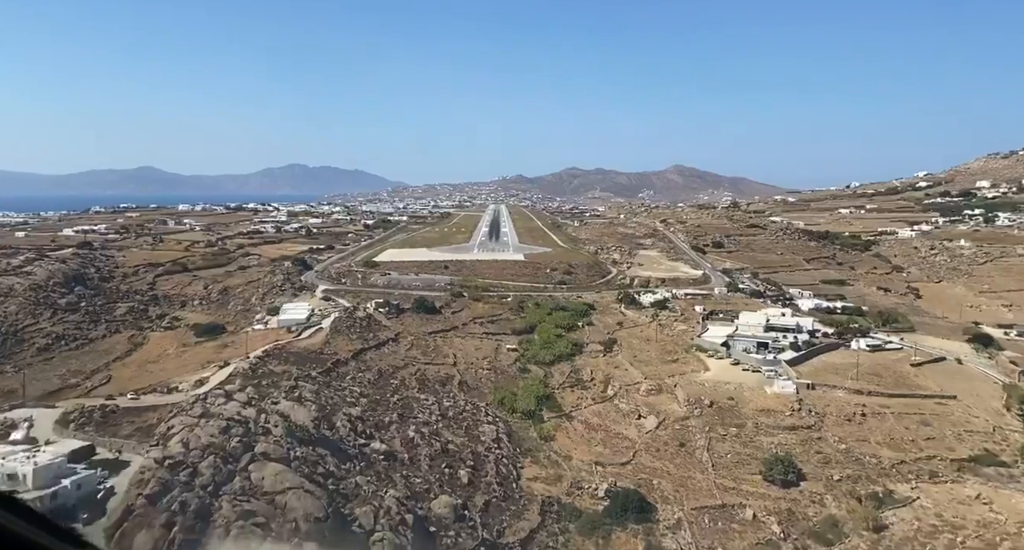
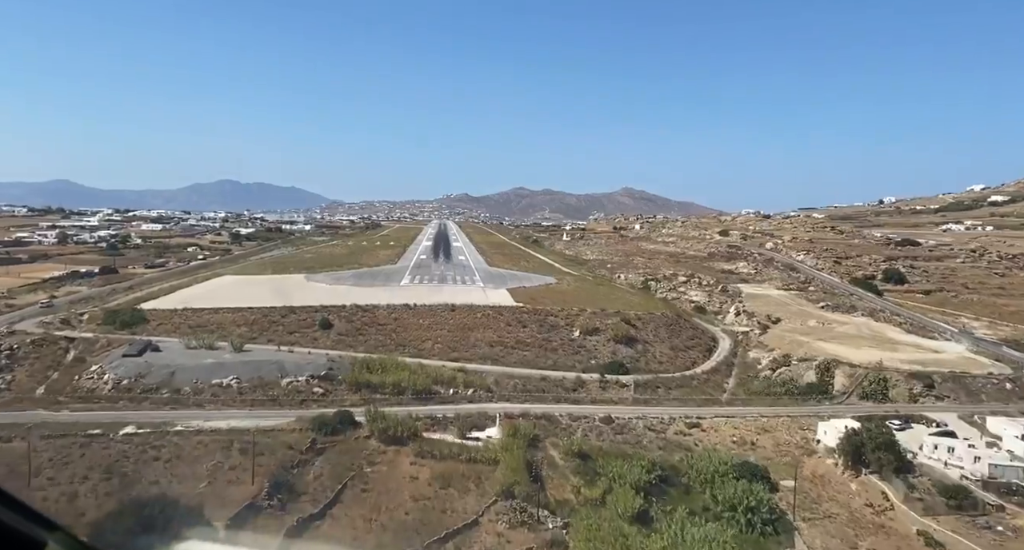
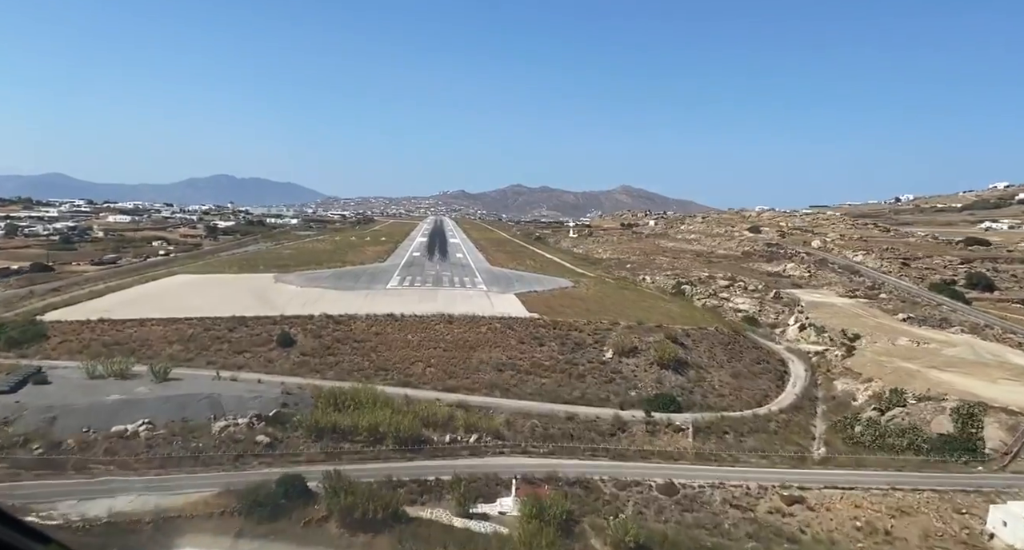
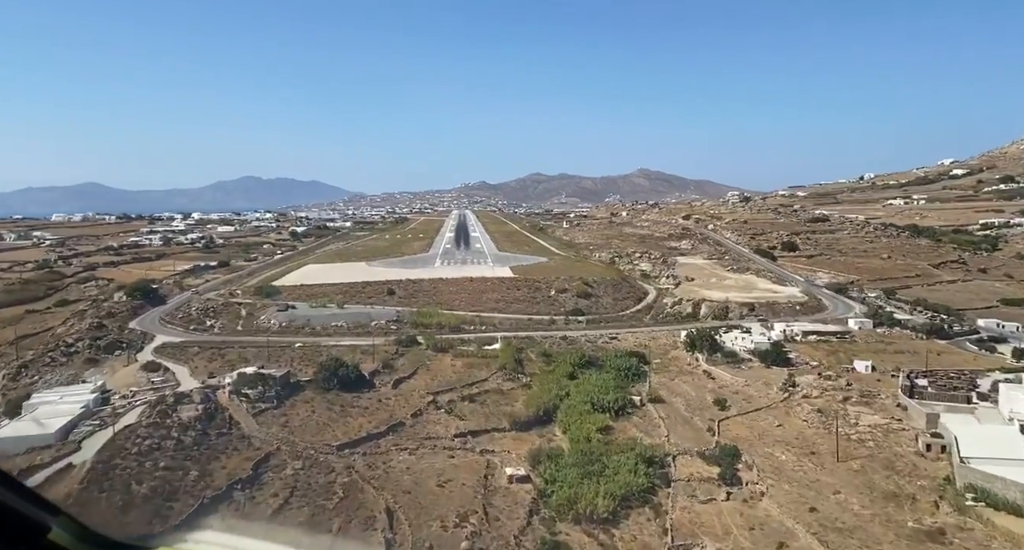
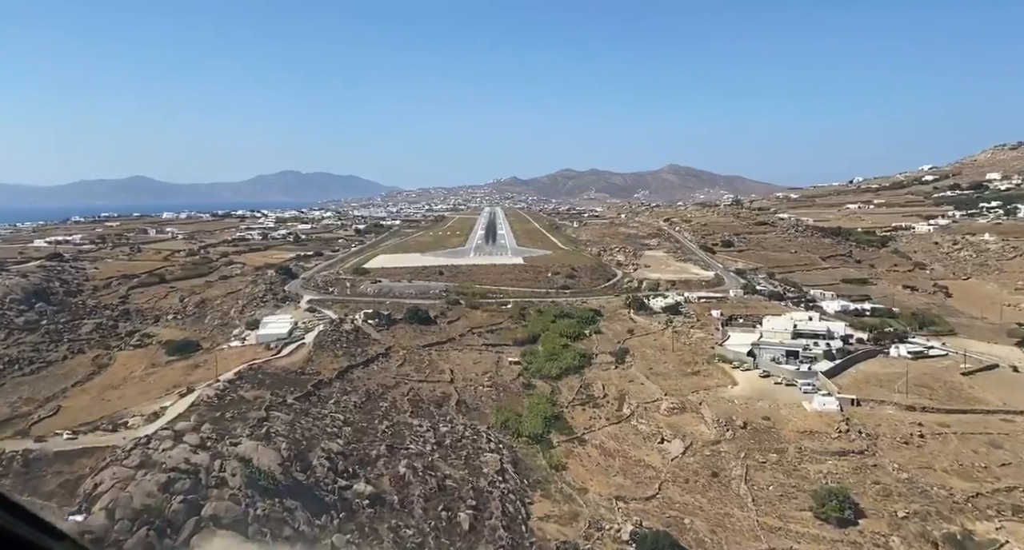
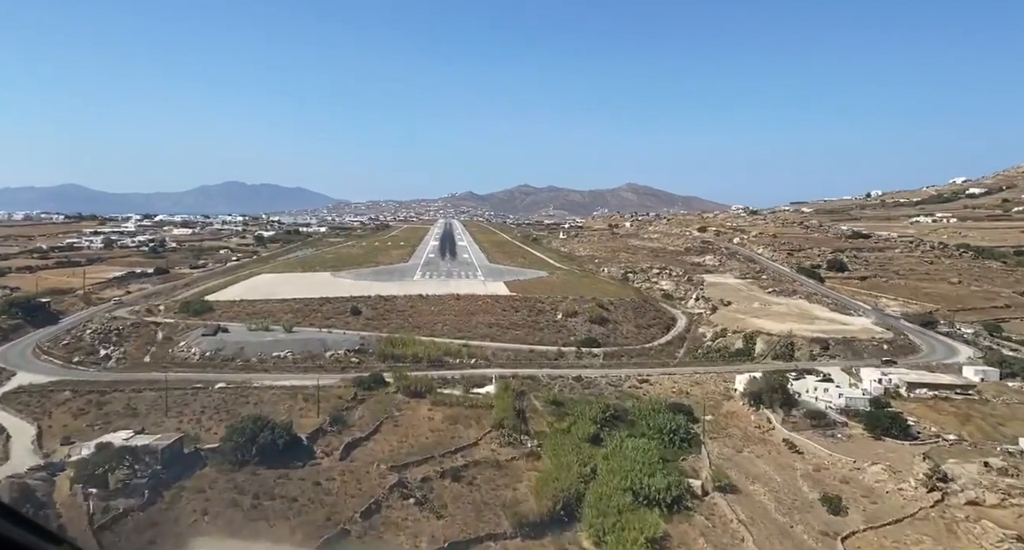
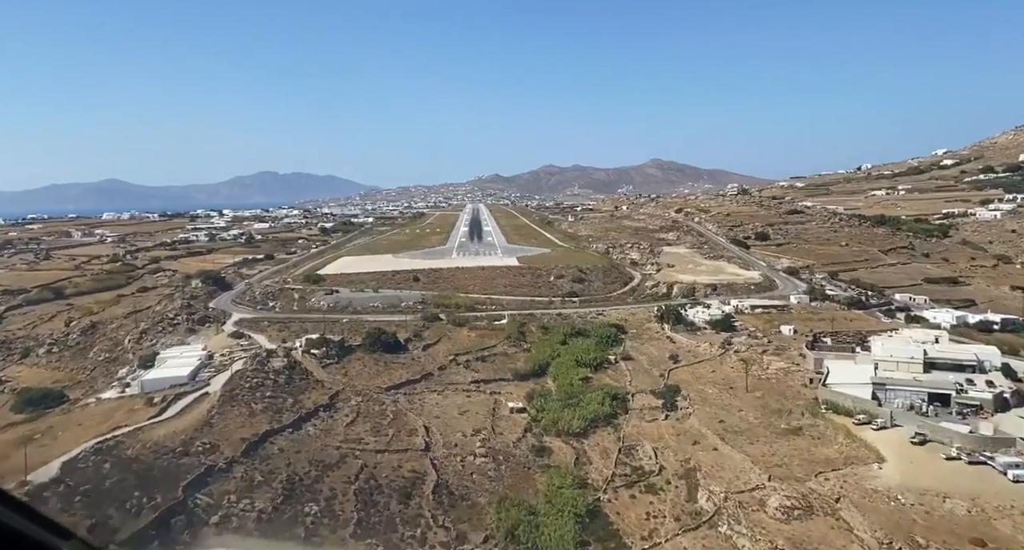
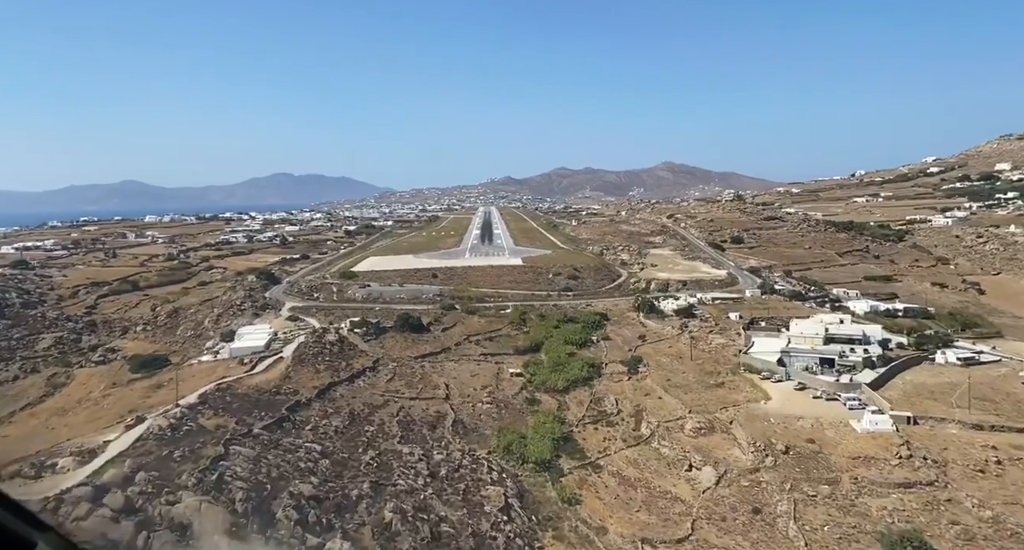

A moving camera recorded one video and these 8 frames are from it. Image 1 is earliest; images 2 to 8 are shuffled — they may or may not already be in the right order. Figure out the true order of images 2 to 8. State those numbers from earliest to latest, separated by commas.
5, 8, 7, 4, 6, 2, 3
